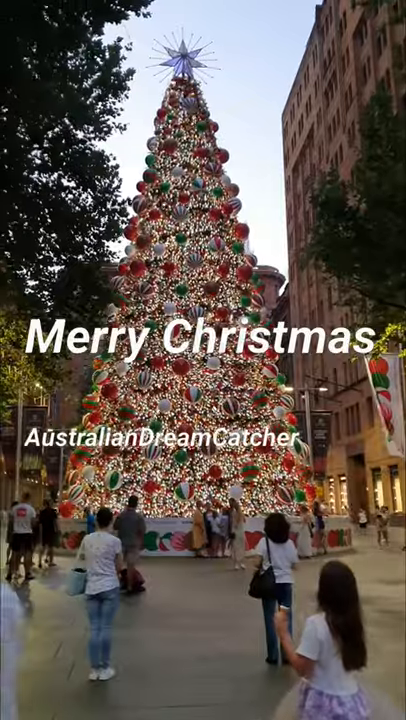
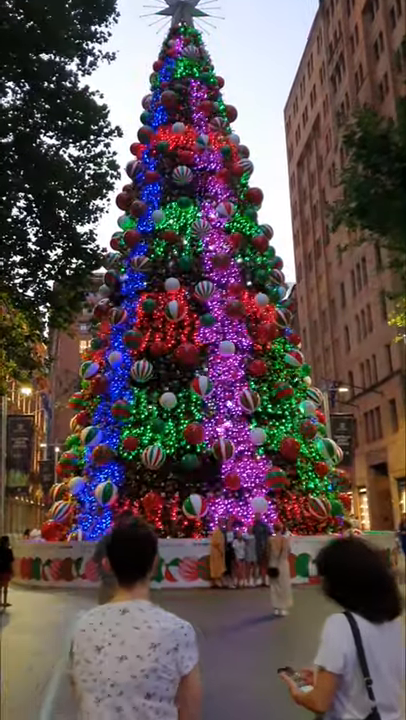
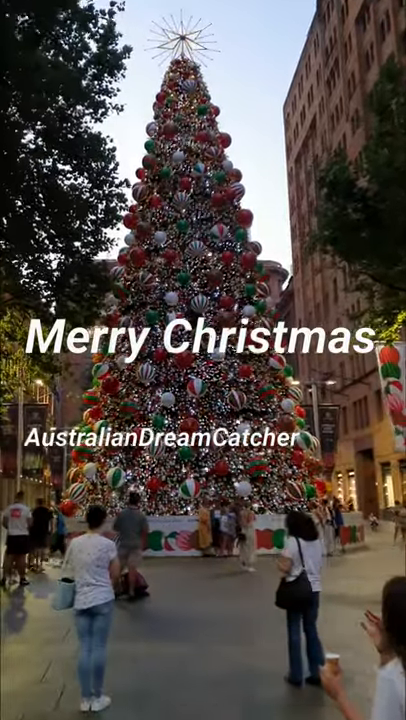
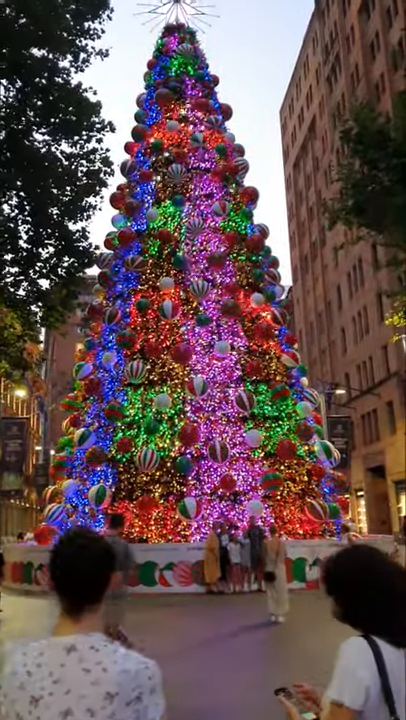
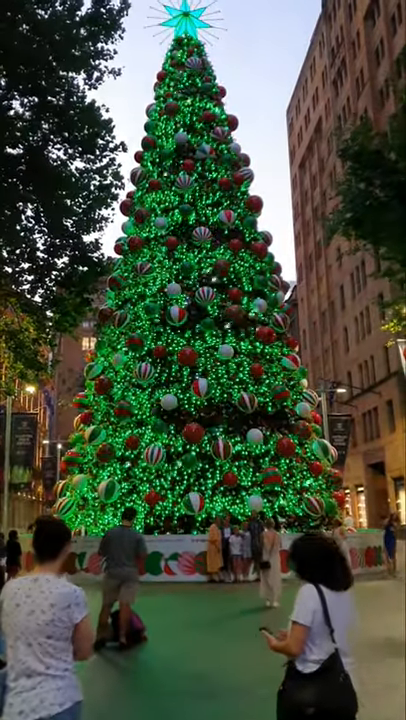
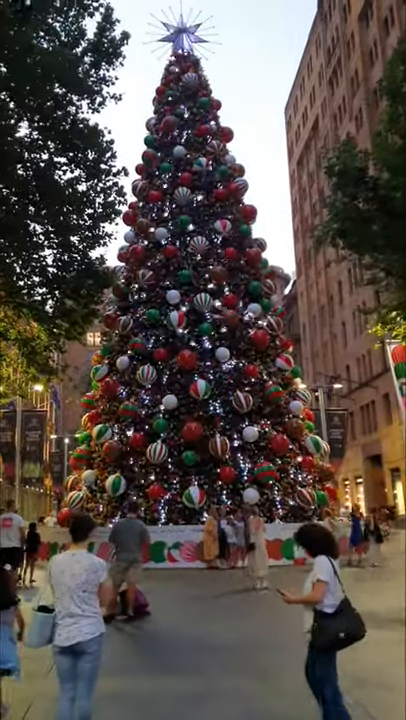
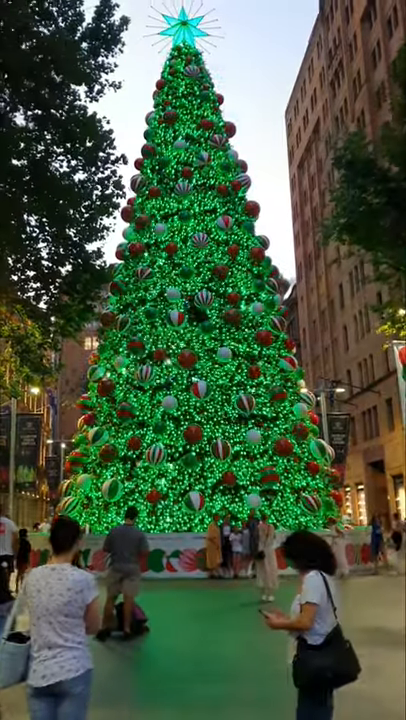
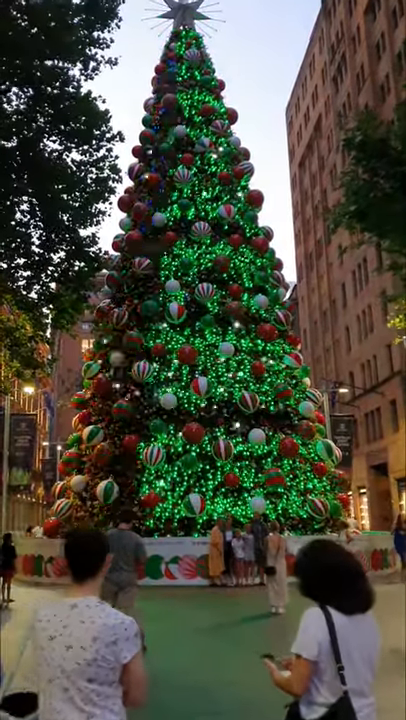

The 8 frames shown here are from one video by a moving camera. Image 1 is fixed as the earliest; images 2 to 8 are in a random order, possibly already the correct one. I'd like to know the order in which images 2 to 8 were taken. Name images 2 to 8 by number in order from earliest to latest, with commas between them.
3, 6, 7, 5, 8, 2, 4
